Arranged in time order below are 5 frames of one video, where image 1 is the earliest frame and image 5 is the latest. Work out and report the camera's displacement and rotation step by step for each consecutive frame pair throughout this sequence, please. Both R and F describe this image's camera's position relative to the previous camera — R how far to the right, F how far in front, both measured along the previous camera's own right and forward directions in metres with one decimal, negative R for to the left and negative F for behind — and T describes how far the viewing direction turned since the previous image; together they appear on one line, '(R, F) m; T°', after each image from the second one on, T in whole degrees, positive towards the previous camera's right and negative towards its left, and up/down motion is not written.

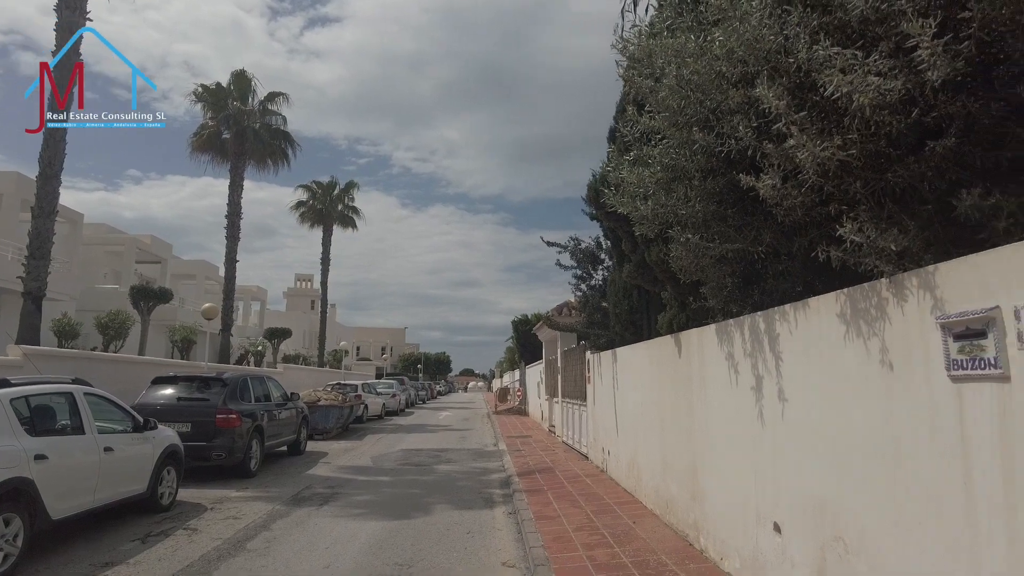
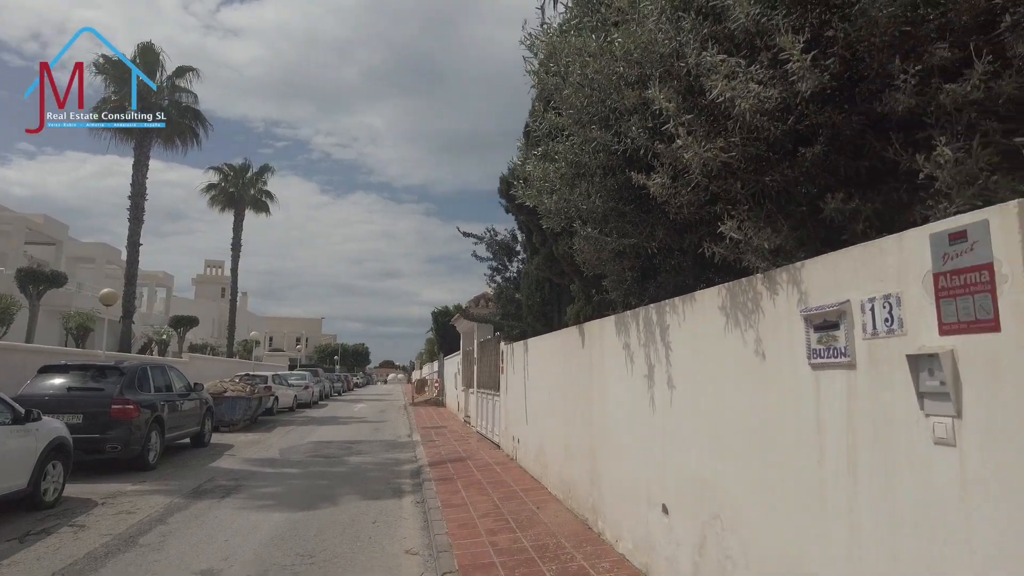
(+0.1, -0.1) m; +7°
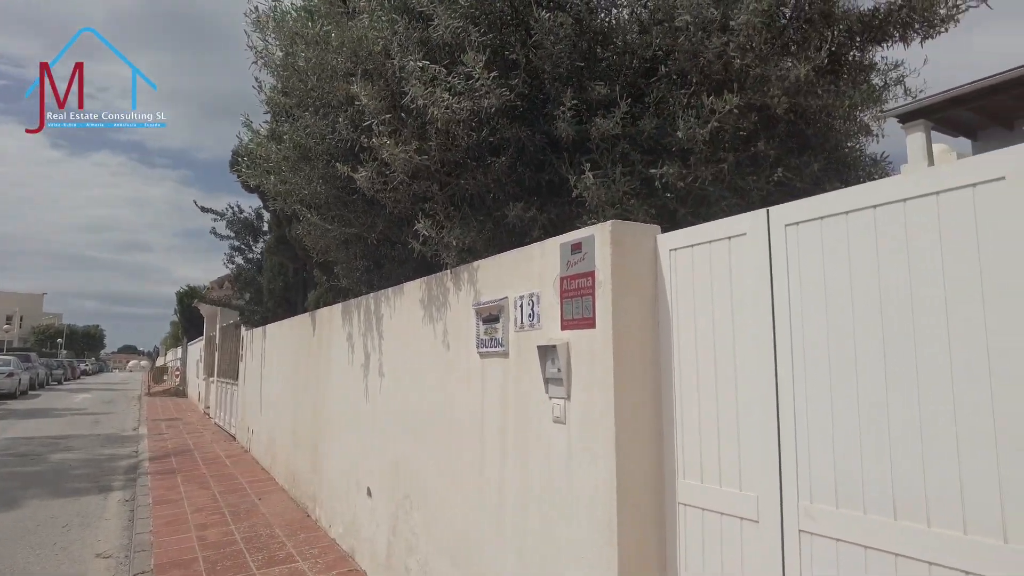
(+0.5, -0.2) m; +19°
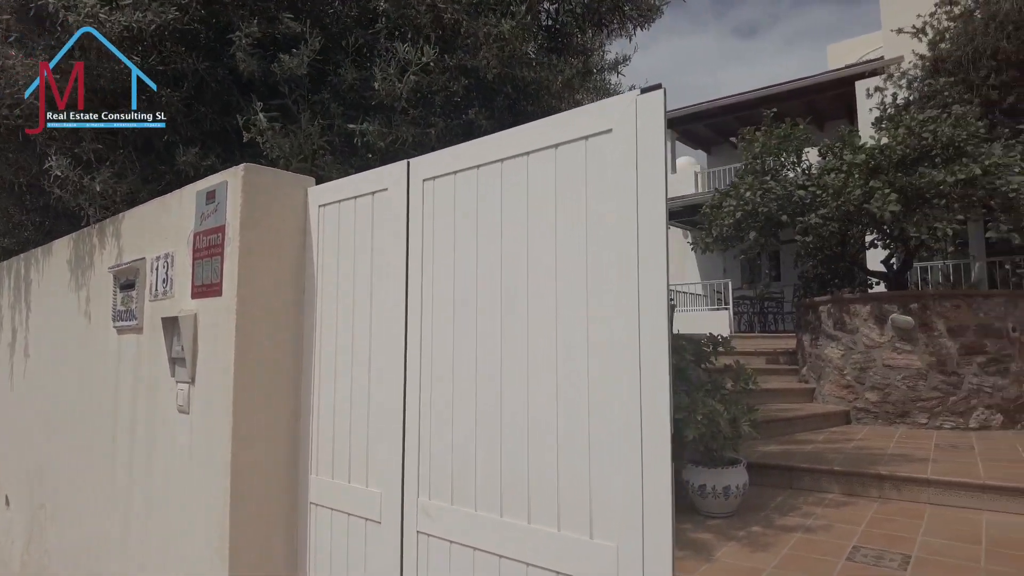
(+0.6, +0.3) m; +18°
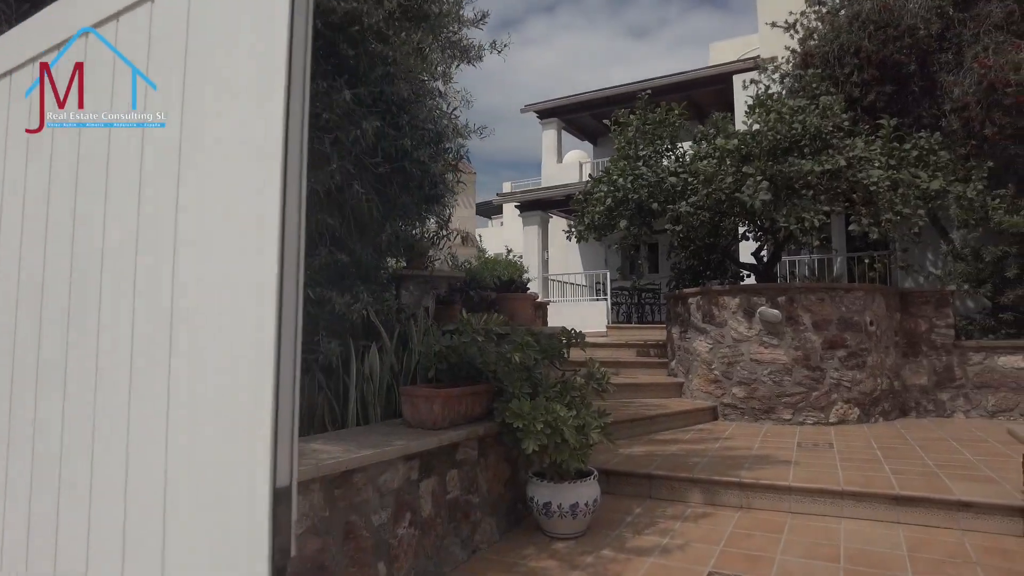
(+0.4, +0.7) m; +9°
